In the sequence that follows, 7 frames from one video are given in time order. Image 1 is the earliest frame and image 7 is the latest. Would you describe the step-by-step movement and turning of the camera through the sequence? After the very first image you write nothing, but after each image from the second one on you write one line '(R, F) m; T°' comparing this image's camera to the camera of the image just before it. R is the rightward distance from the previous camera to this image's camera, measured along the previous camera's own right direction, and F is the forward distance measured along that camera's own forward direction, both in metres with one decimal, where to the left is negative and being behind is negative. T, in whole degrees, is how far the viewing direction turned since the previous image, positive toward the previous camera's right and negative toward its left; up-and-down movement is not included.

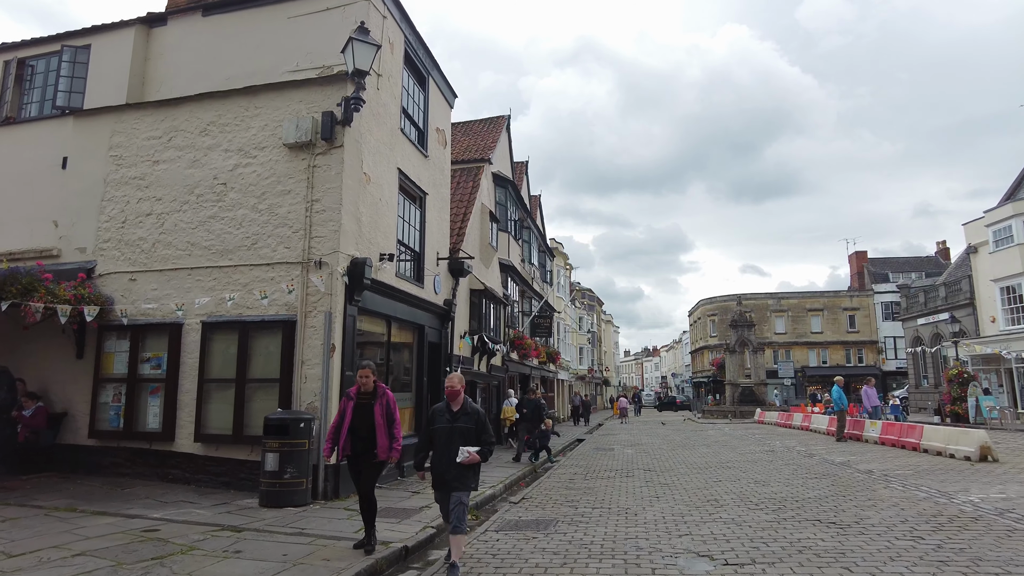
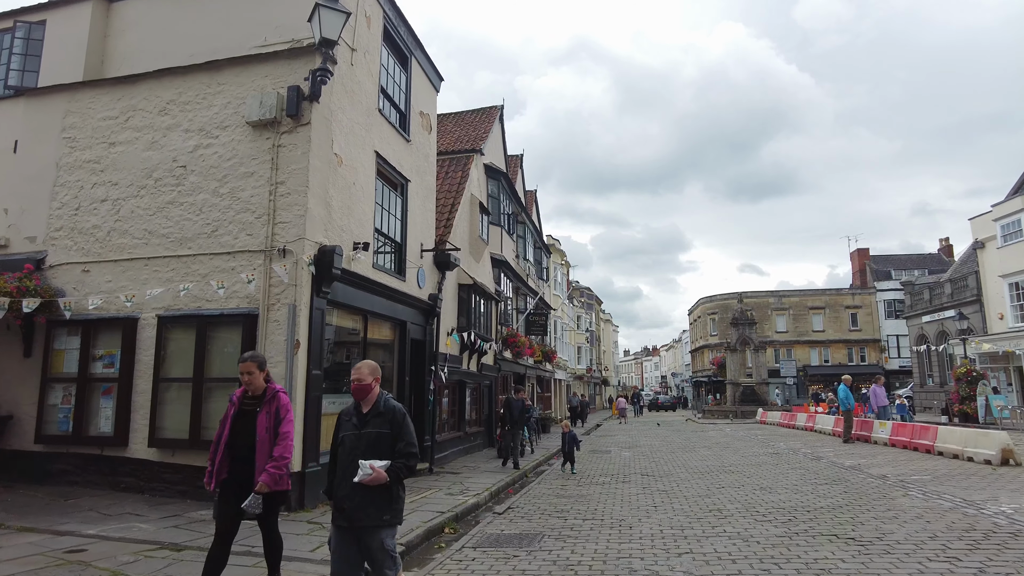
(+0.2, +0.8) m; 0°
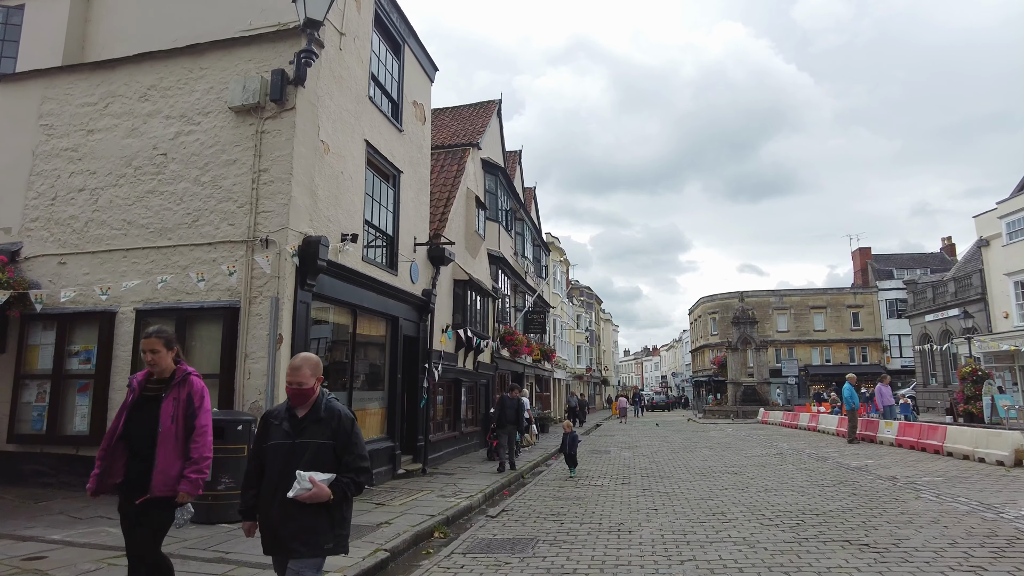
(+0.1, +0.4) m; 0°
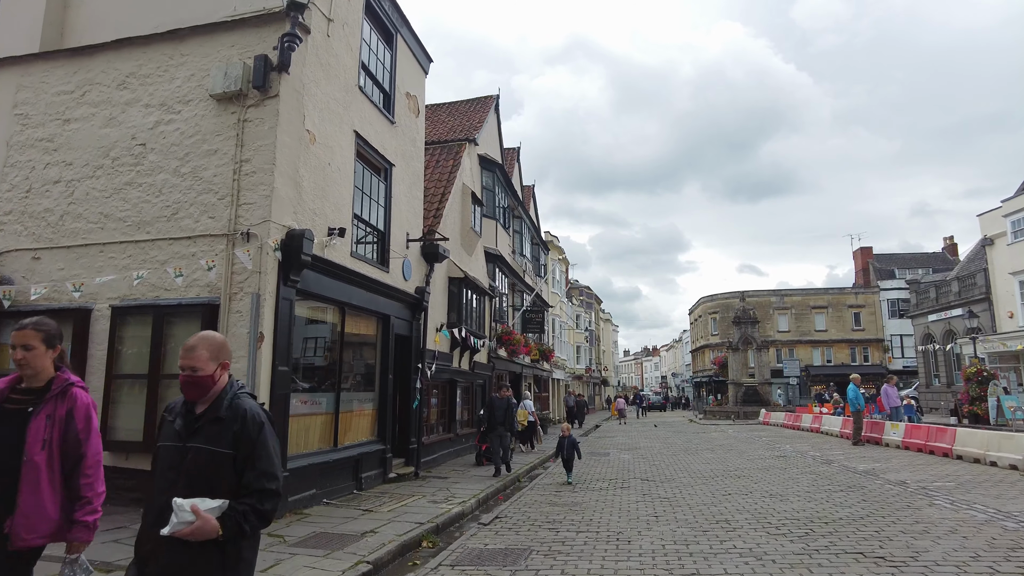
(+0.1, +0.4) m; 0°
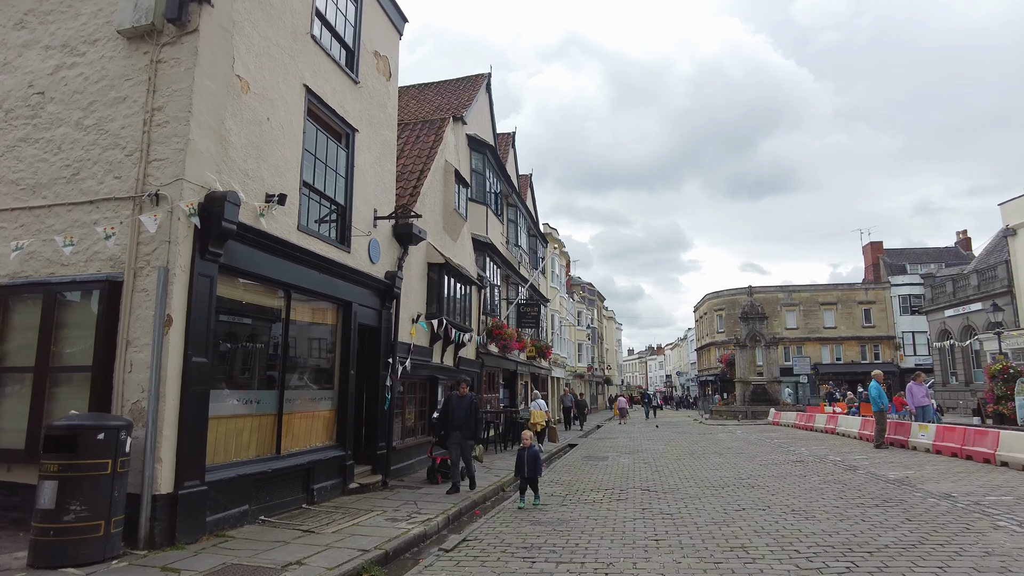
(+0.4, +1.5) m; 0°
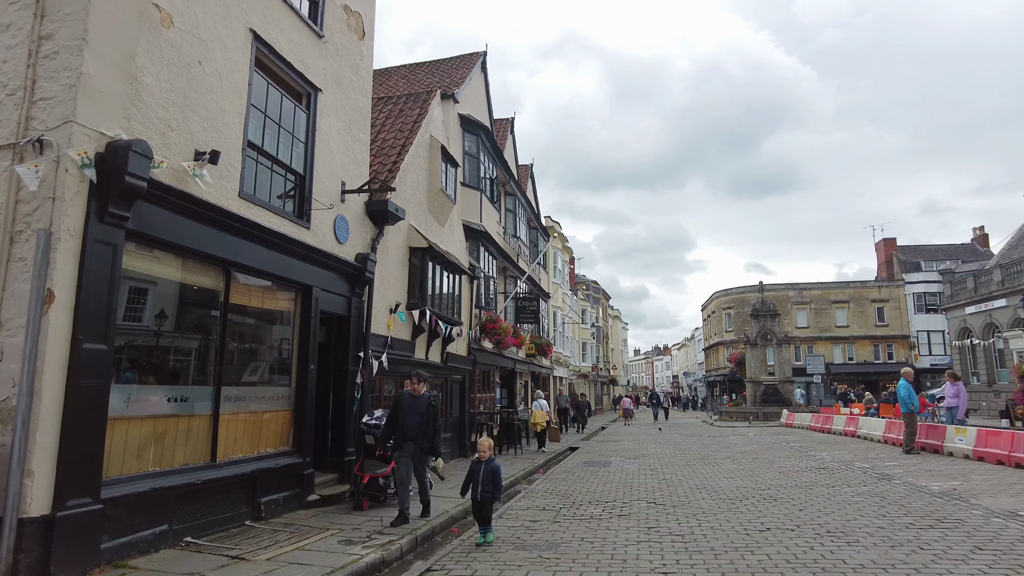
(+0.3, +1.3) m; -1°
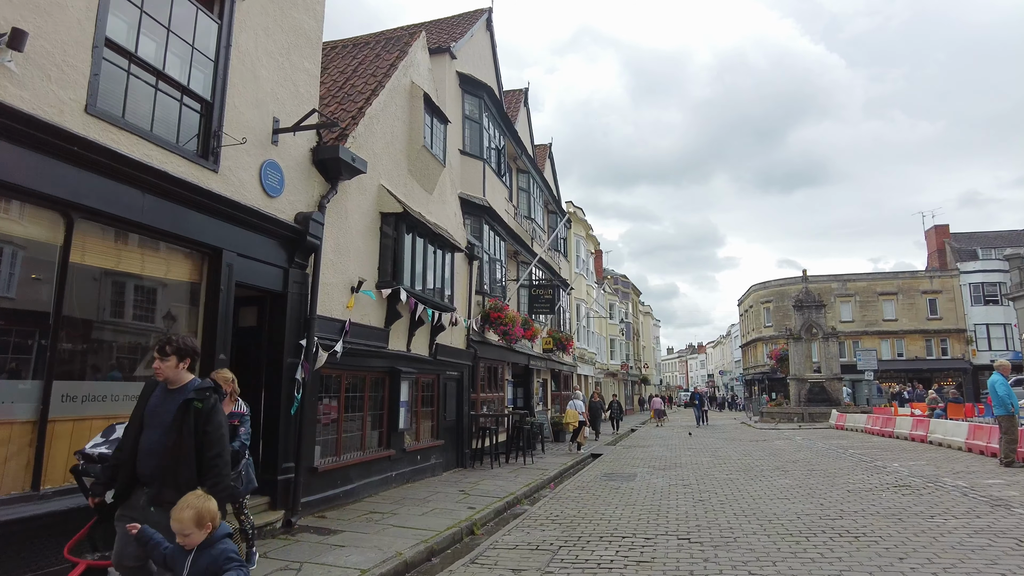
(+0.5, +2.3) m; -3°
